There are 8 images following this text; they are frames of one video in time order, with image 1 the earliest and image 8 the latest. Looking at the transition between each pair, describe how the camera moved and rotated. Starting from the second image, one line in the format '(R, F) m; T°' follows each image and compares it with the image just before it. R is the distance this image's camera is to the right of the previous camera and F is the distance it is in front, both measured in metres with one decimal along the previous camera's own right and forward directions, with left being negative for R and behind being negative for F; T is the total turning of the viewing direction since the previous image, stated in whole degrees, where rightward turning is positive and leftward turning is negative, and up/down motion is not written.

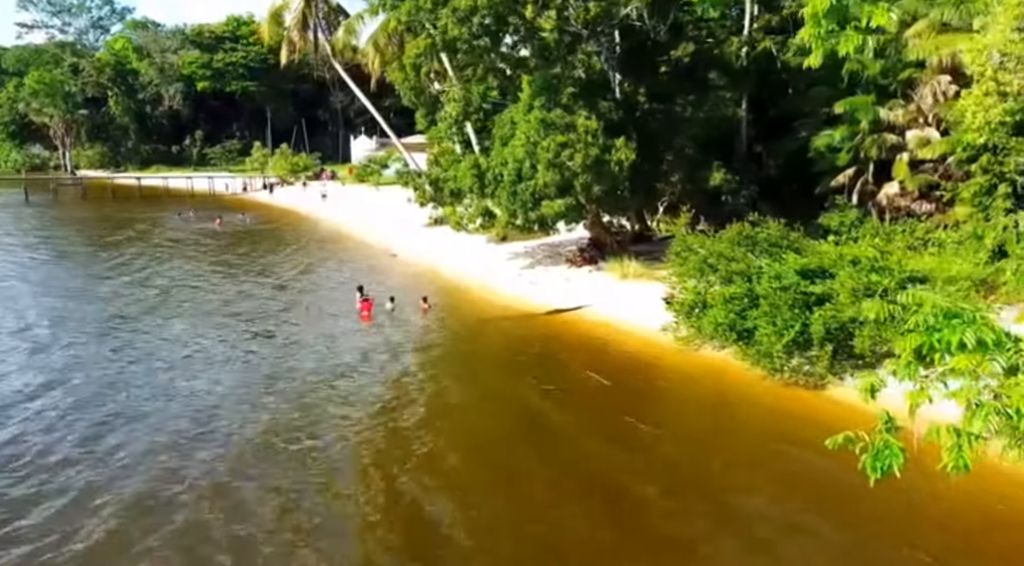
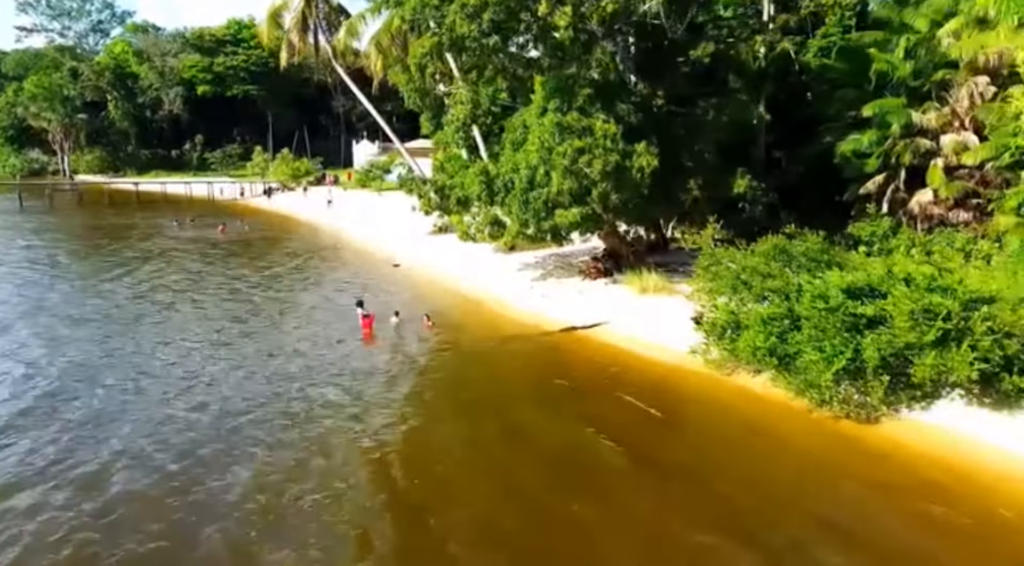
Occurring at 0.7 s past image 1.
(-0.3, +1.4) m; 0°
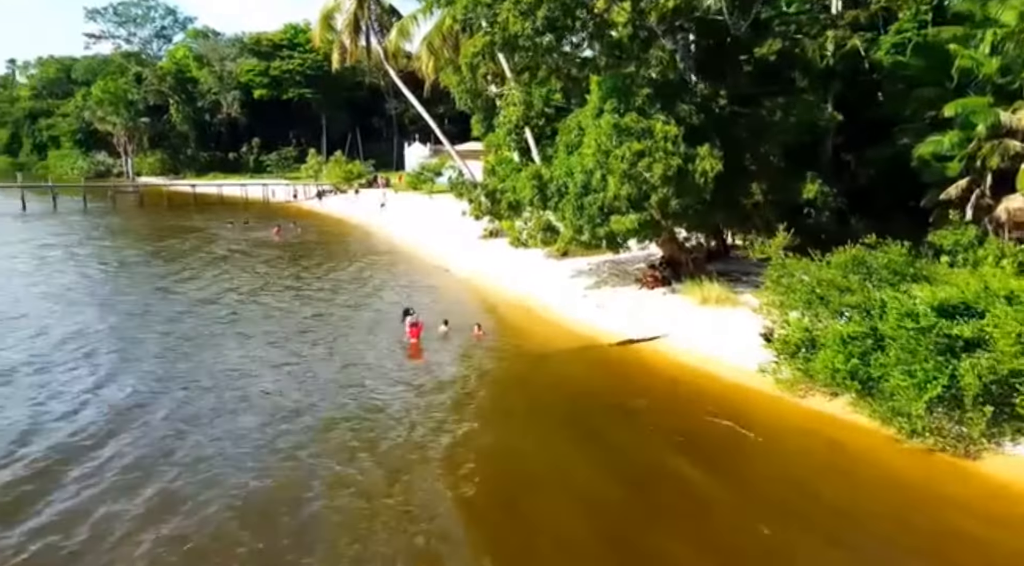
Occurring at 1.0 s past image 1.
(-0.1, +0.8) m; -4°
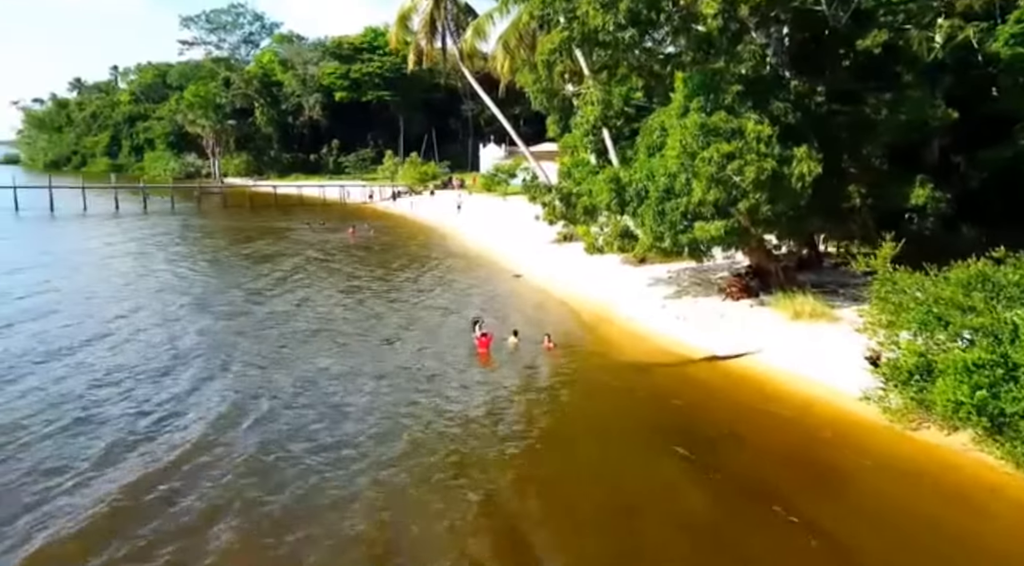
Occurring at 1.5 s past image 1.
(-0.1, +0.9) m; -6°
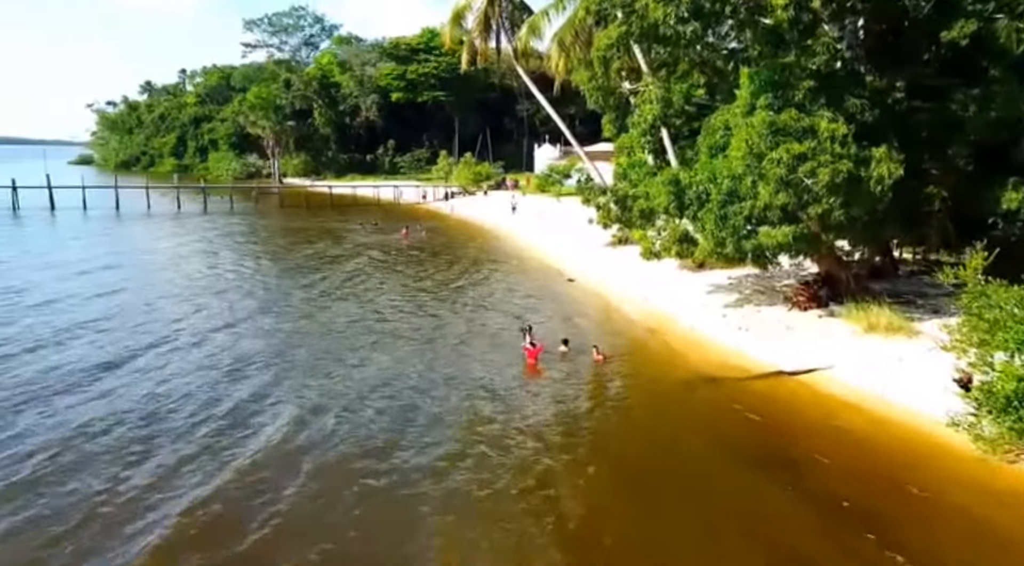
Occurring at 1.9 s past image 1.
(0.0, +0.7) m; -4°
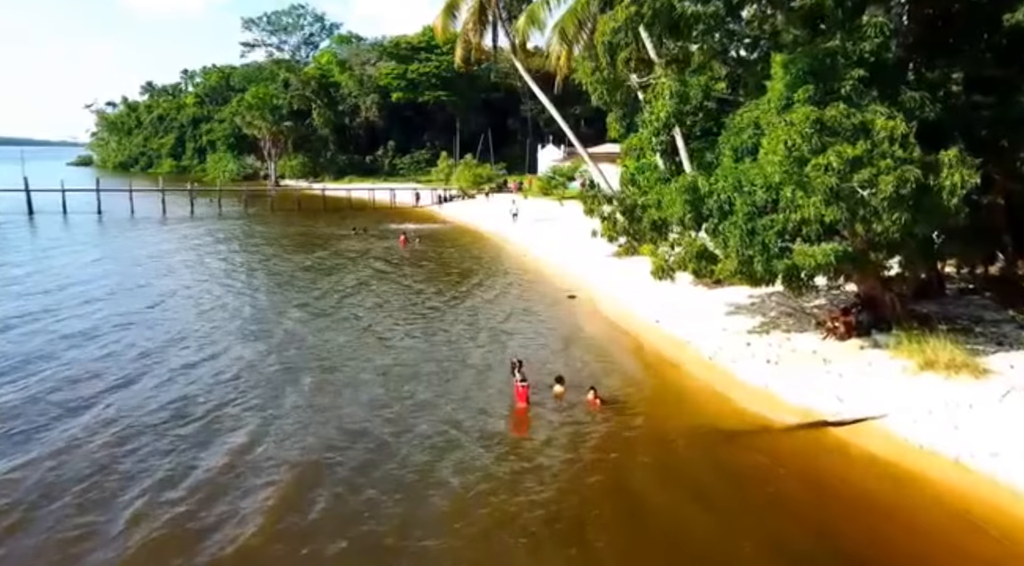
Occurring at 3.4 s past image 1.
(+0.4, +2.8) m; -1°
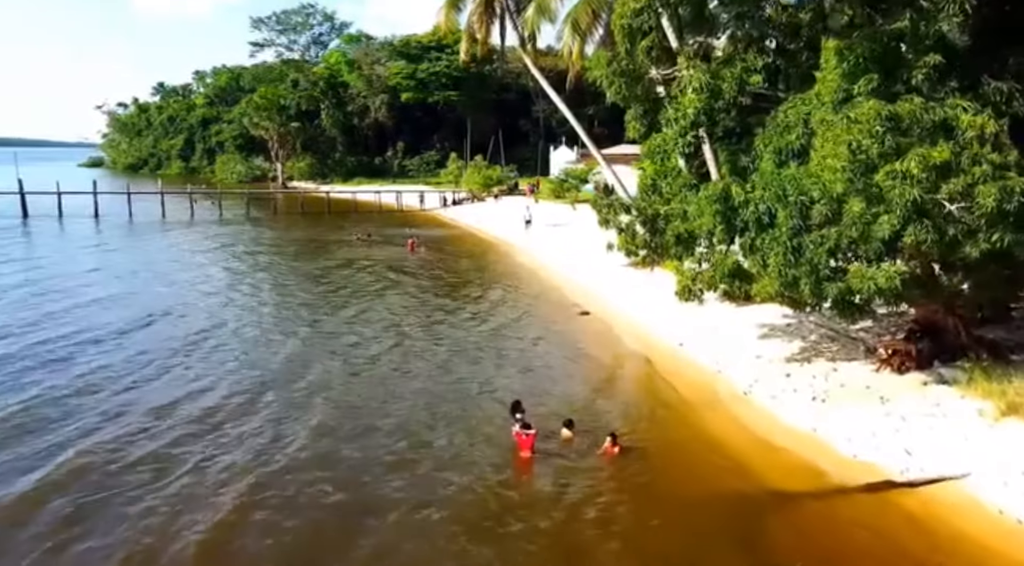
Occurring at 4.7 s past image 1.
(+0.2, +2.2) m; -1°
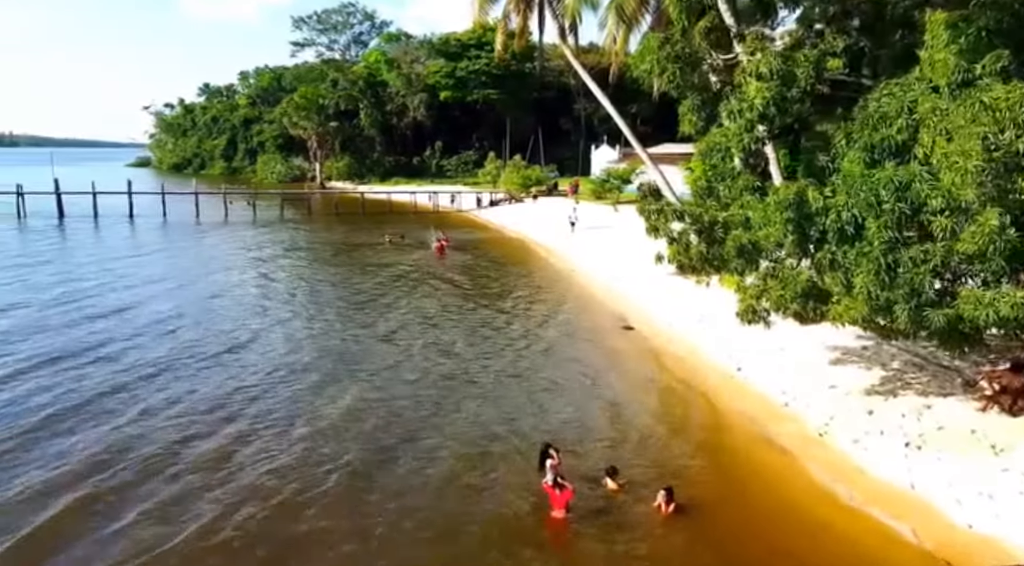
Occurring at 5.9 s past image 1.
(+0.1, +2.0) m; -3°
